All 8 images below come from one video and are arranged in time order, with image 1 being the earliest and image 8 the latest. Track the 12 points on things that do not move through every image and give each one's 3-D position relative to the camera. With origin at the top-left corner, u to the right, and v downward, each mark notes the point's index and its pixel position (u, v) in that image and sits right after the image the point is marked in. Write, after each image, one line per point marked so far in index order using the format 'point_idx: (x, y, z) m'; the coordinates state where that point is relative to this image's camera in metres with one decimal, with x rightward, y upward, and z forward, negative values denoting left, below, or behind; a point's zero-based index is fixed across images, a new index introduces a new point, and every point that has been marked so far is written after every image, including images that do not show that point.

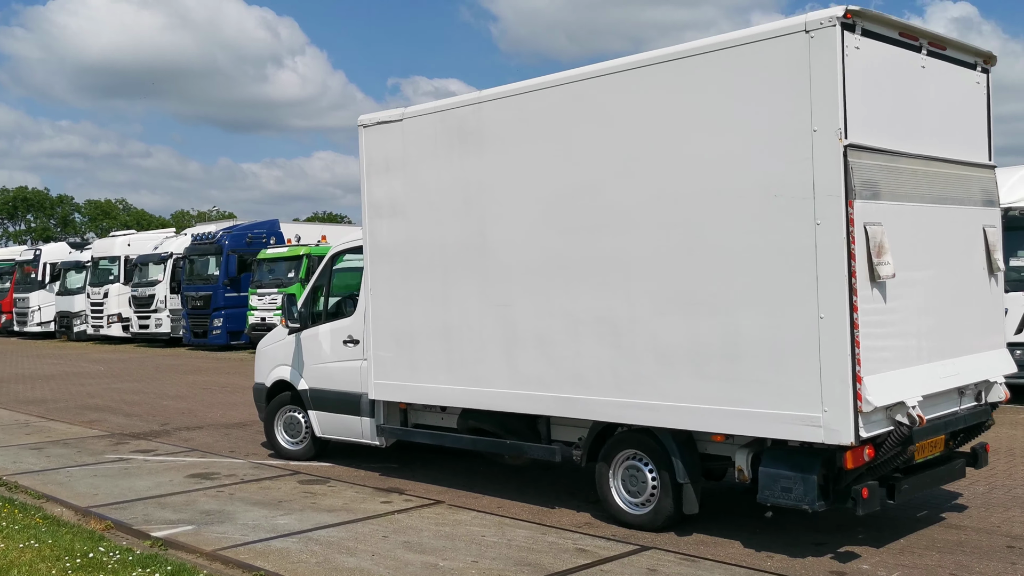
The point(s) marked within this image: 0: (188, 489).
0: (-2.6, -1.6, +8.2) m
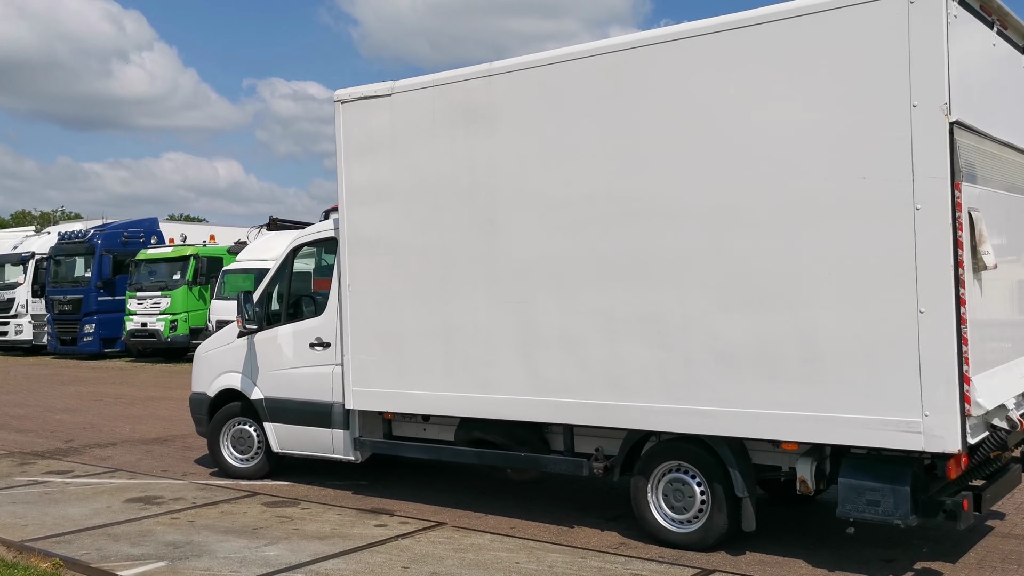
0: (-2.6, -1.6, +7.1) m
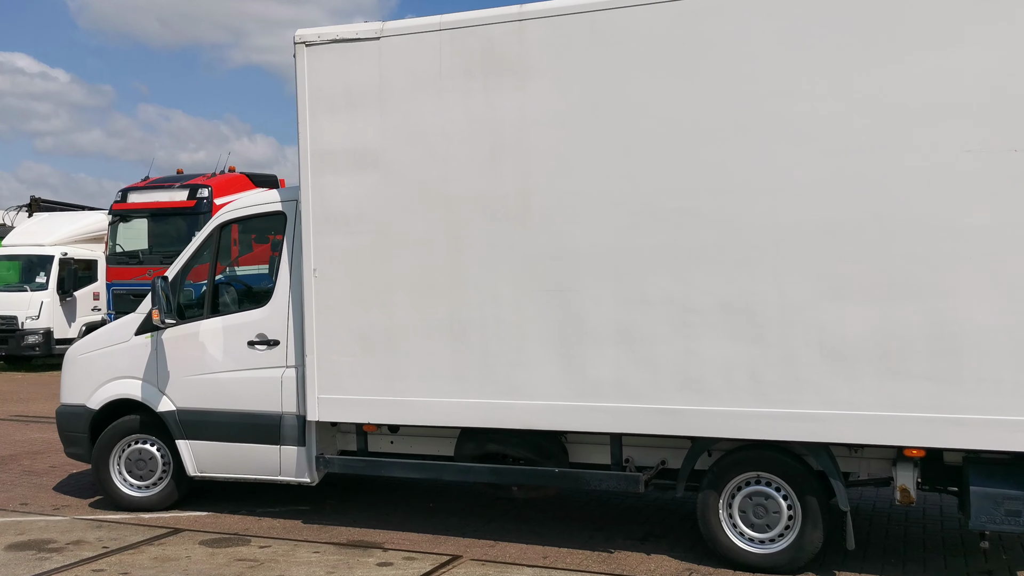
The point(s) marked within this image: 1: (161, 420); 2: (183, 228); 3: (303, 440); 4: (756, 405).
0: (-2.5, -1.5, +5.4) m
1: (-2.2, -0.8, +6.7) m
2: (-5.0, +0.9, +15.7) m
3: (-1.2, -0.9, +6.2) m
4: (+1.2, -0.6, +5.0) m
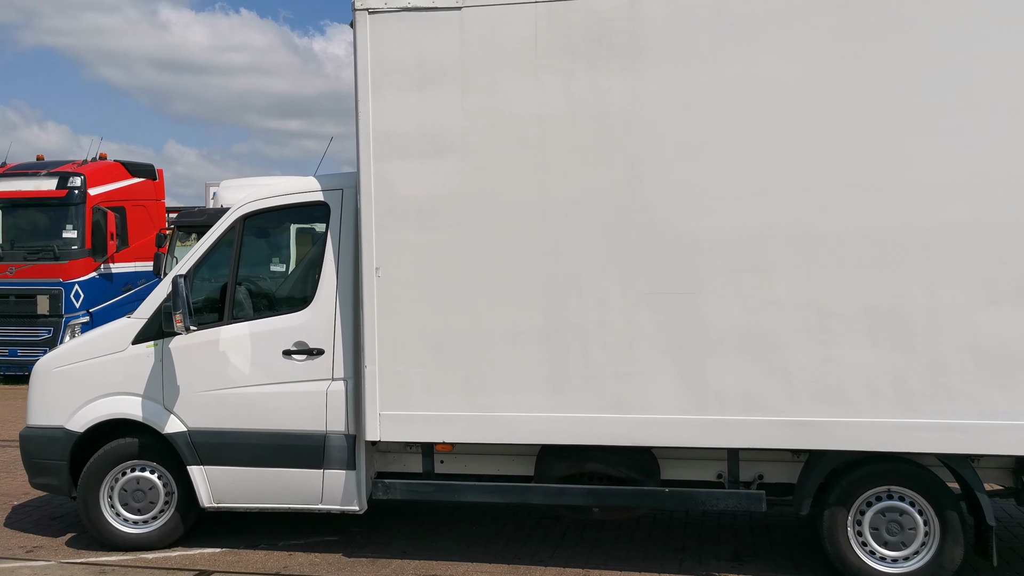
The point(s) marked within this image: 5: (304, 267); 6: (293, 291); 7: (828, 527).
0: (-1.9, -1.5, +4.4) m
1: (-1.9, -0.8, +5.7) m
2: (-6.3, +0.9, +14.1) m
3: (-0.8, -0.9, +5.5) m
4: (+1.8, -0.6, +4.7) m
5: (-1.2, +0.1, +5.6) m
6: (-1.2, 0.0, +5.6) m
7: (+1.5, -1.1, +5.0) m
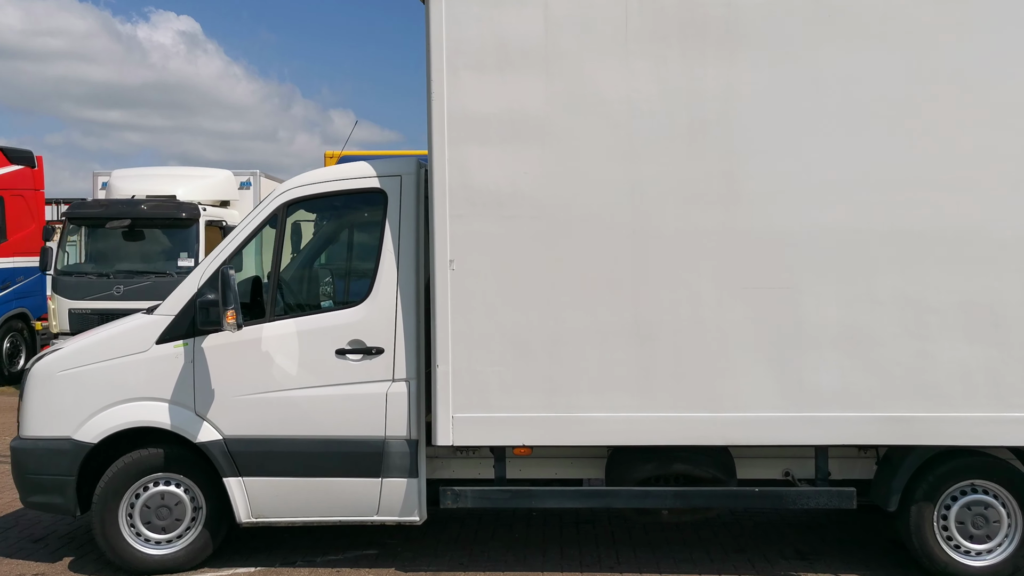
0: (-1.3, -1.4, +3.9) m
1: (-1.6, -0.8, +5.1) m
2: (-7.3, +1.0, +12.7) m
3: (-0.5, -0.9, +5.1) m
4: (+2.2, -0.6, +4.8) m
5: (-0.8, +0.1, +5.2) m
6: (-0.9, 0.0, +5.2) m
7: (+1.9, -1.1, +5.0) m
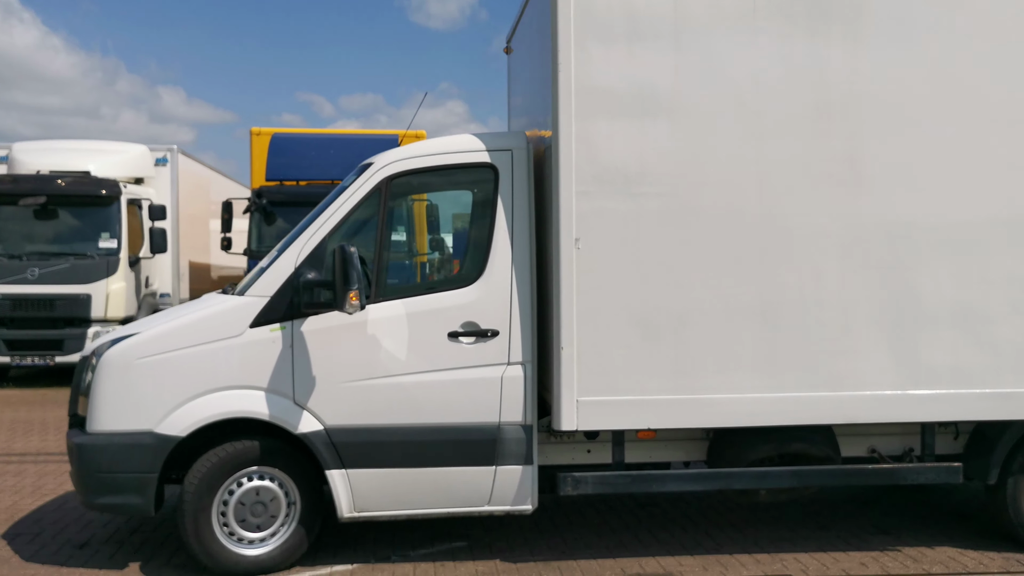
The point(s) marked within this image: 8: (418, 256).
0: (-0.6, -1.4, +3.6) m
1: (-1.0, -0.7, +4.8) m
2: (-7.8, +1.1, +11.3) m
3: (+0.1, -0.8, +4.9) m
4: (+2.8, -0.5, +5.0) m
5: (-0.3, +0.2, +4.9) m
6: (-0.3, +0.1, +4.9) m
7: (+2.5, -1.0, +5.2) m
8: (-0.4, +0.2, +4.9) m
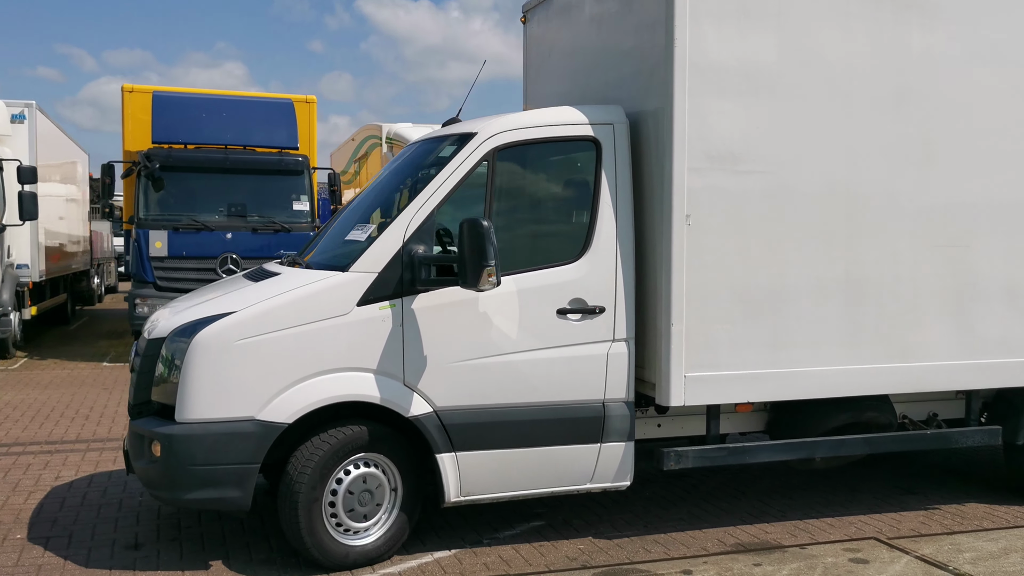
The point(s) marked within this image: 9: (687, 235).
0: (+0.2, -1.3, +3.5) m
1: (-0.5, -0.6, +4.5) m
2: (-8.5, +1.4, +9.4) m
3: (+0.6, -0.7, +4.9) m
4: (+3.2, -0.3, +5.6) m
5: (+0.2, +0.3, +4.8) m
6: (+0.2, +0.2, +4.8) m
7: (+2.8, -0.9, +5.7) m
8: (+0.1, +0.3, +4.8) m
9: (+0.8, +0.2, +4.8) m
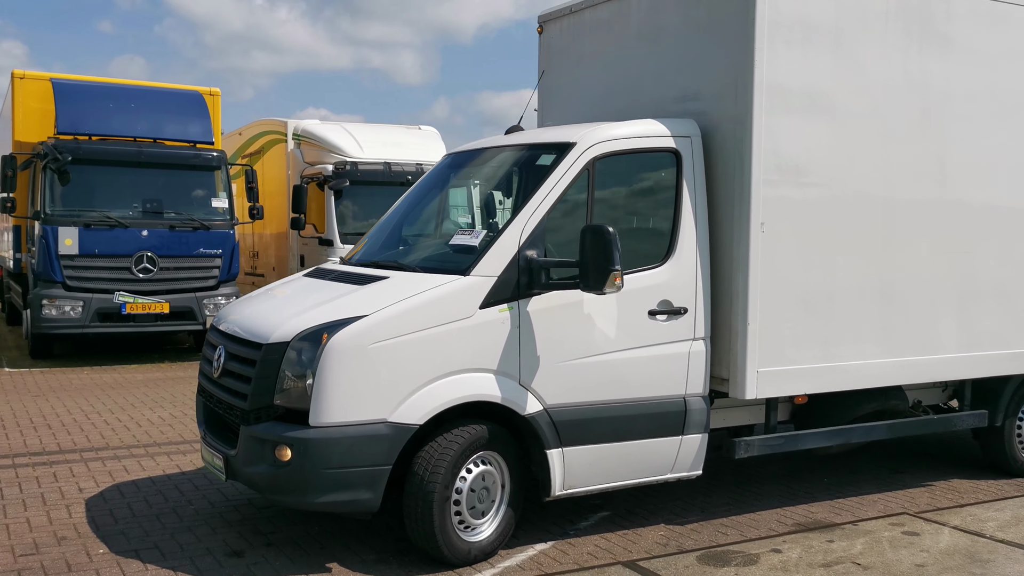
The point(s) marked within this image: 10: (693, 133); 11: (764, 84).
0: (+0.9, -1.3, +3.8) m
1: (0.0, -0.6, +4.7) m
2: (-8.8, +1.4, +7.9) m
3: (+1.0, -0.7, +5.2) m
4: (+3.4, -0.3, +6.4) m
5: (+0.6, +0.3, +5.1) m
6: (+0.6, +0.2, +5.1) m
7: (+3.0, -0.9, +6.4) m
8: (+0.6, +0.3, +5.1) m
9: (+1.2, +0.2, +5.2) m
10: (+0.9, +0.8, +5.2) m
11: (+1.2, +1.0, +5.1) m
